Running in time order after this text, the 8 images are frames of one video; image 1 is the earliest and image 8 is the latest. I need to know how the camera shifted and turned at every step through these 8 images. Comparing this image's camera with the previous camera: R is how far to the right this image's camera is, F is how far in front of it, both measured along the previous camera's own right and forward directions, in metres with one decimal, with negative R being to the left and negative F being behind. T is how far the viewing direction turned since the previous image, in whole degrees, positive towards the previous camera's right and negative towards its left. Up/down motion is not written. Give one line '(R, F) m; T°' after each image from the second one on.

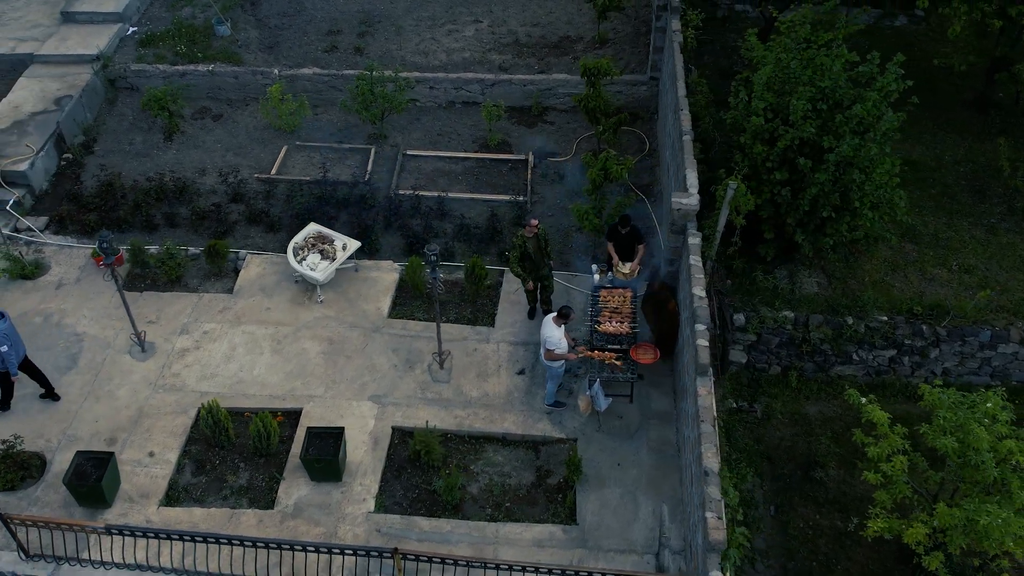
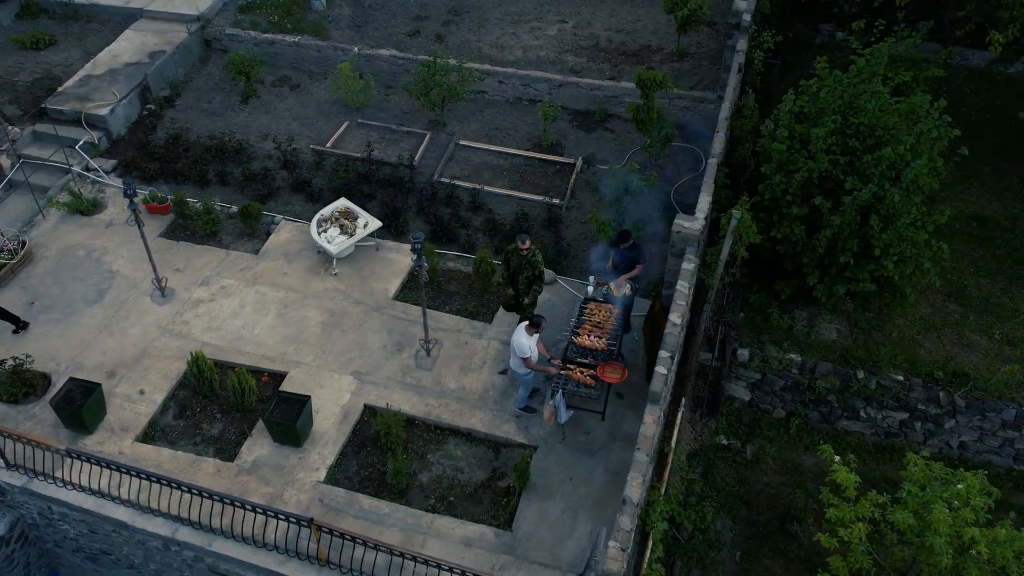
(+1.4, +0.1) m; -9°
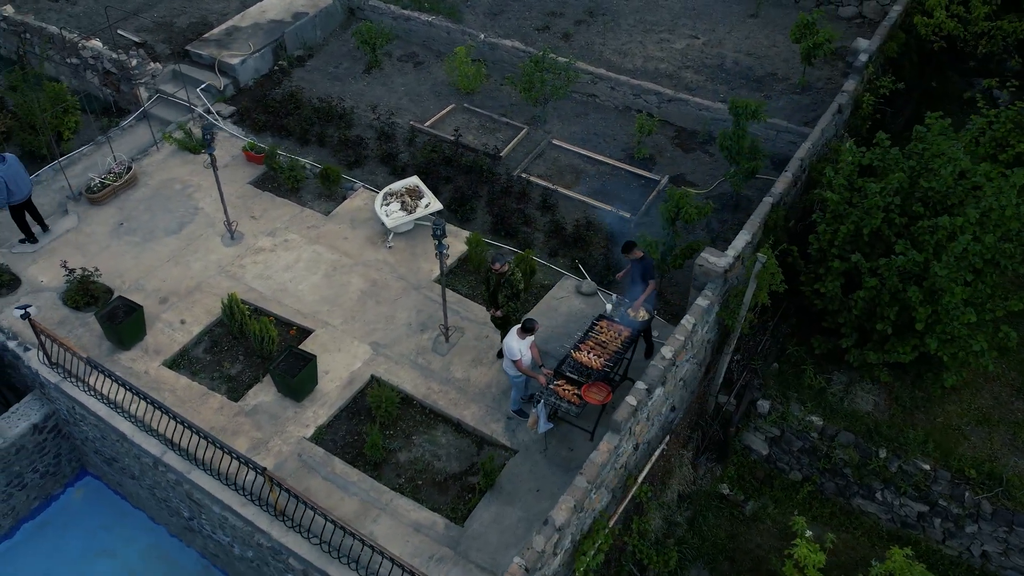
(+1.5, +0.2) m; -12°
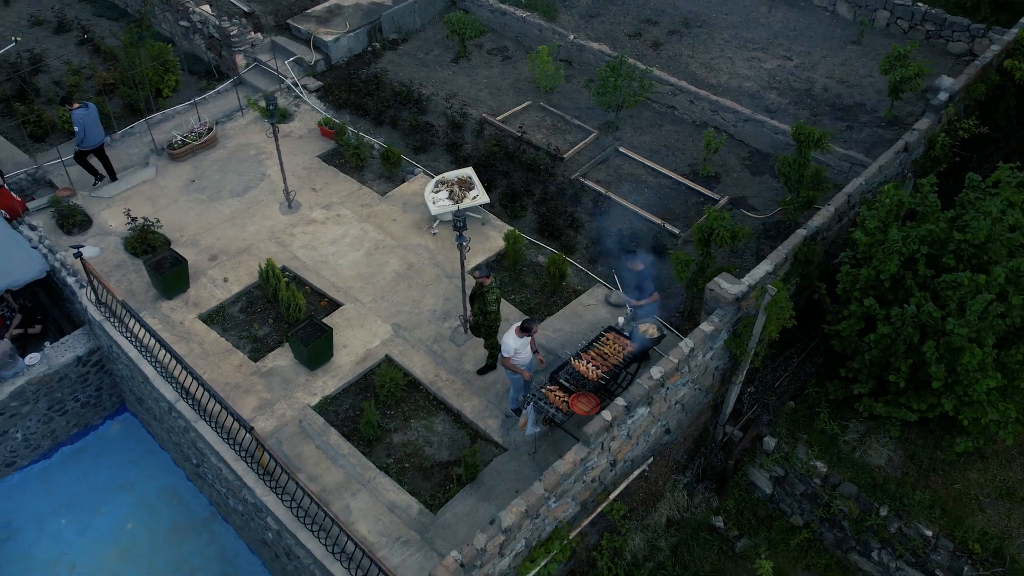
(+1.0, +0.1) m; -8°
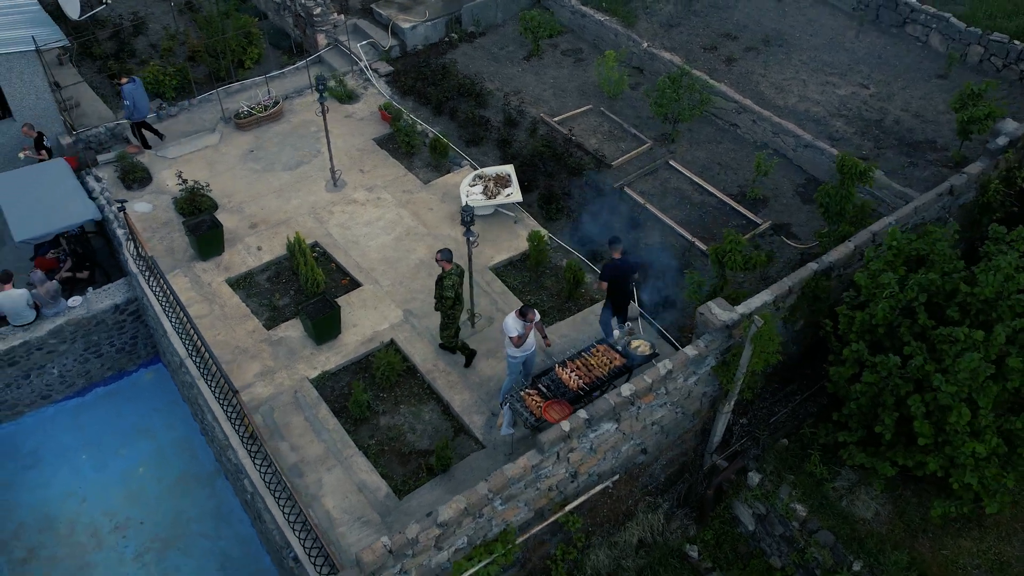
(+1.1, +0.1) m; -8°
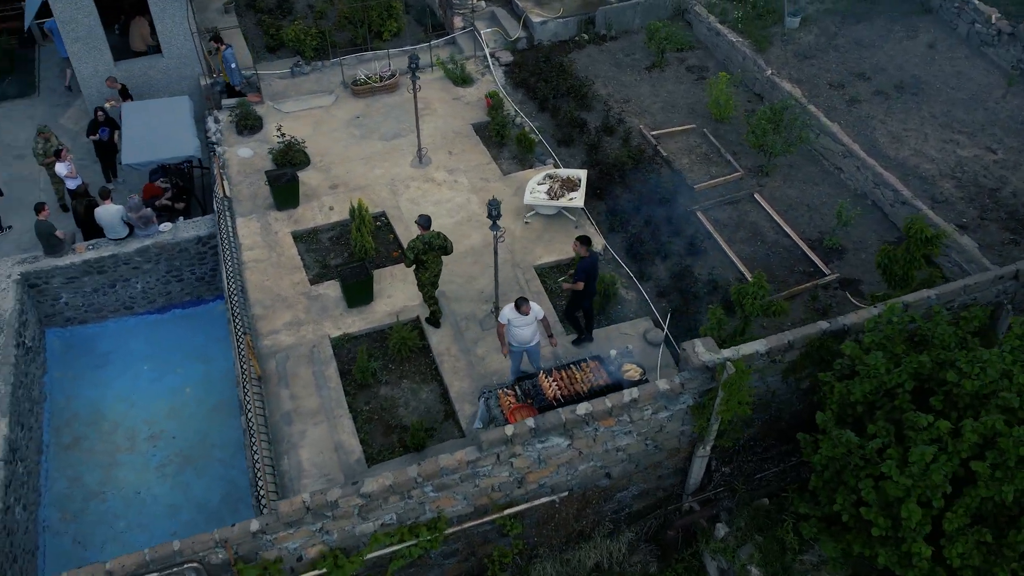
(+1.6, +0.1) m; -12°
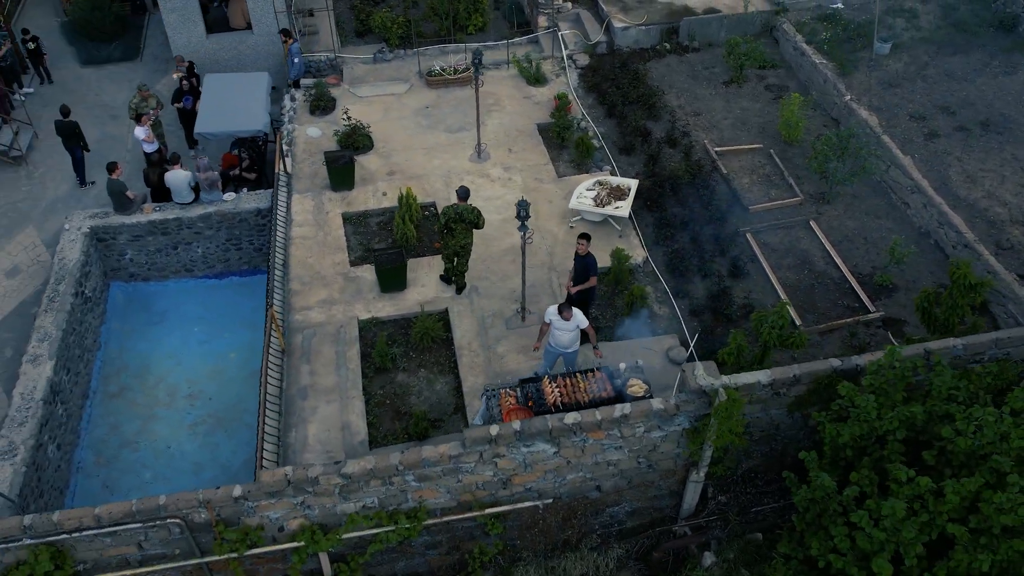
(+0.8, 0.0) m; -7°
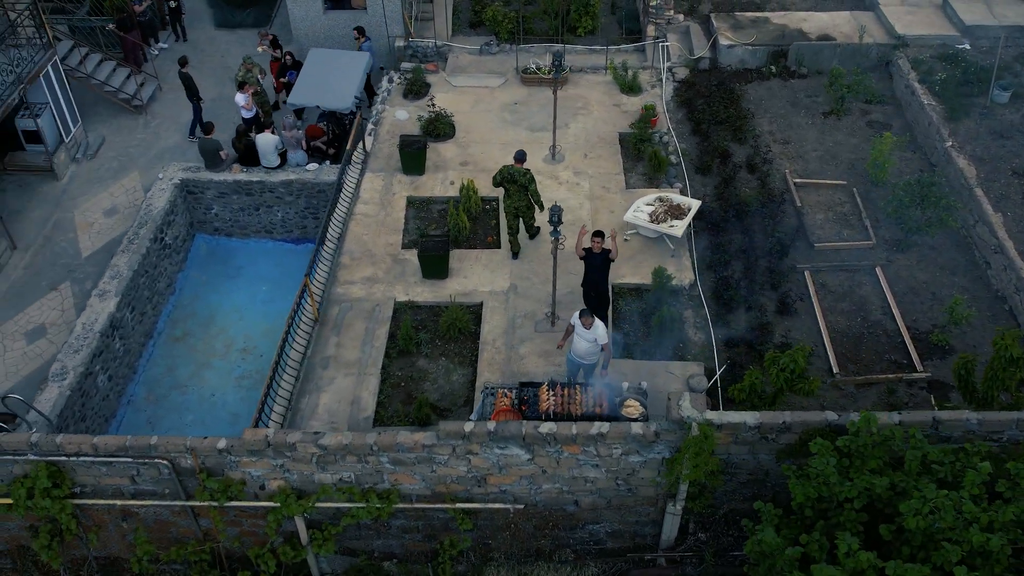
(+1.1, +0.1) m; -9°
